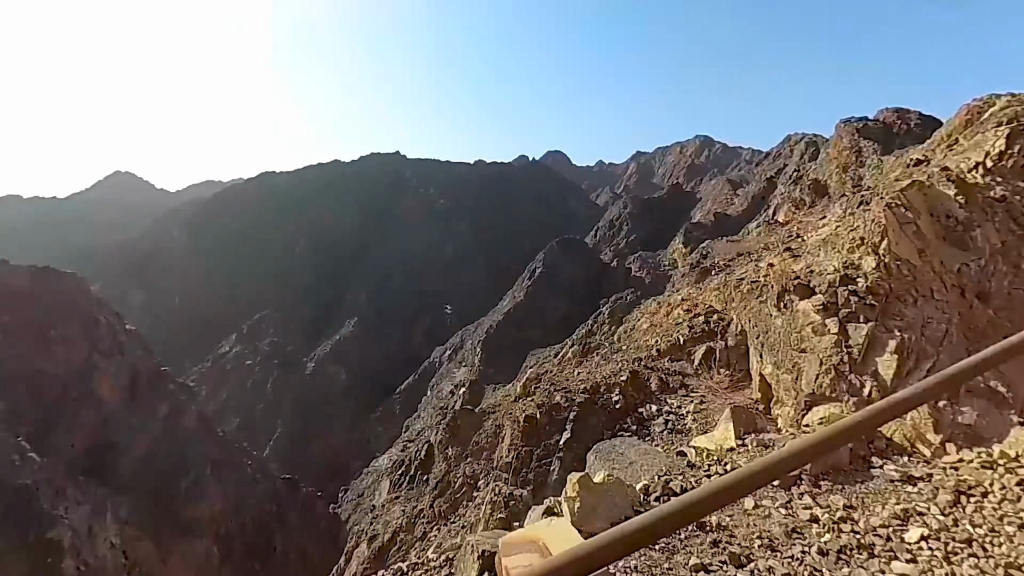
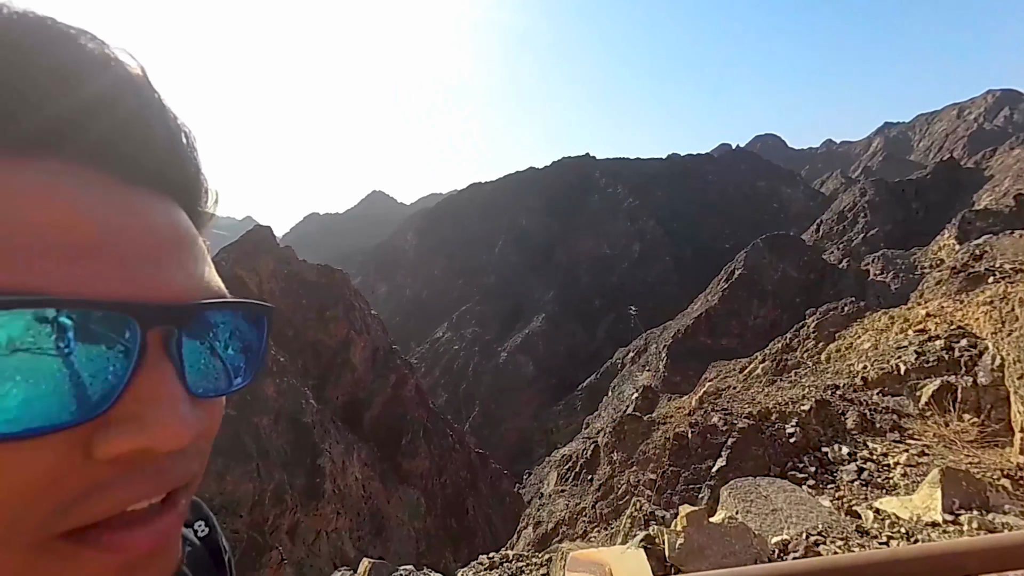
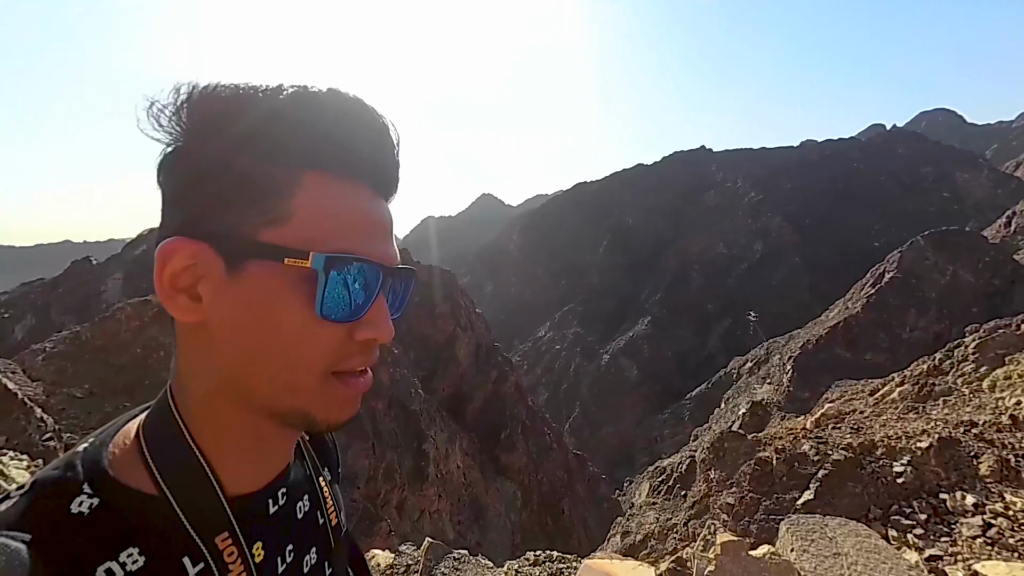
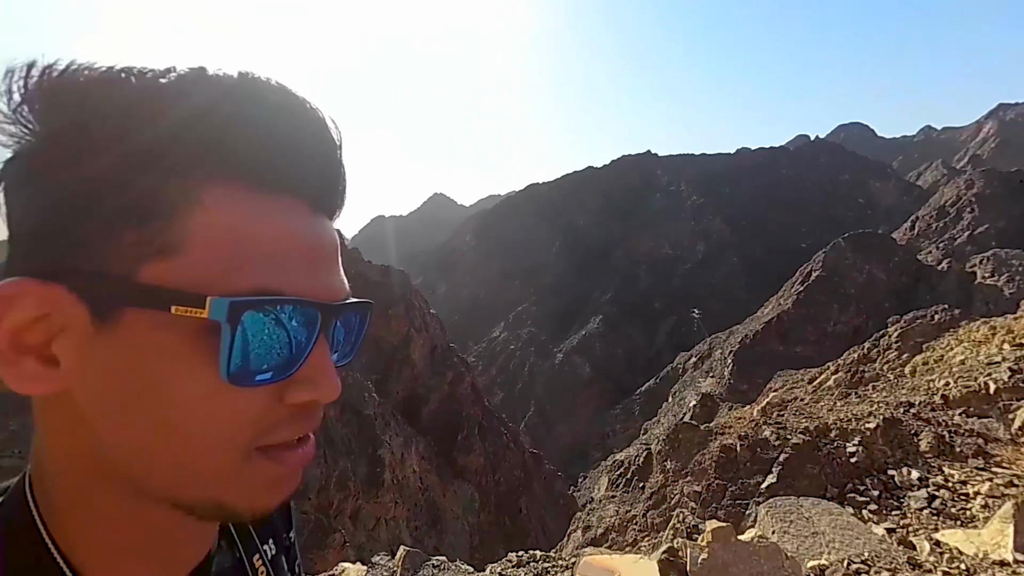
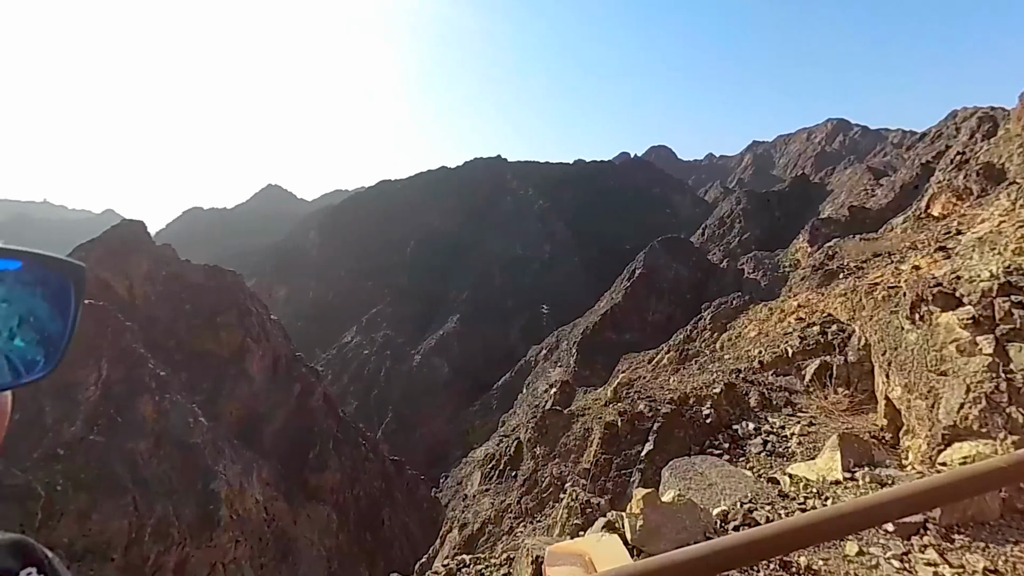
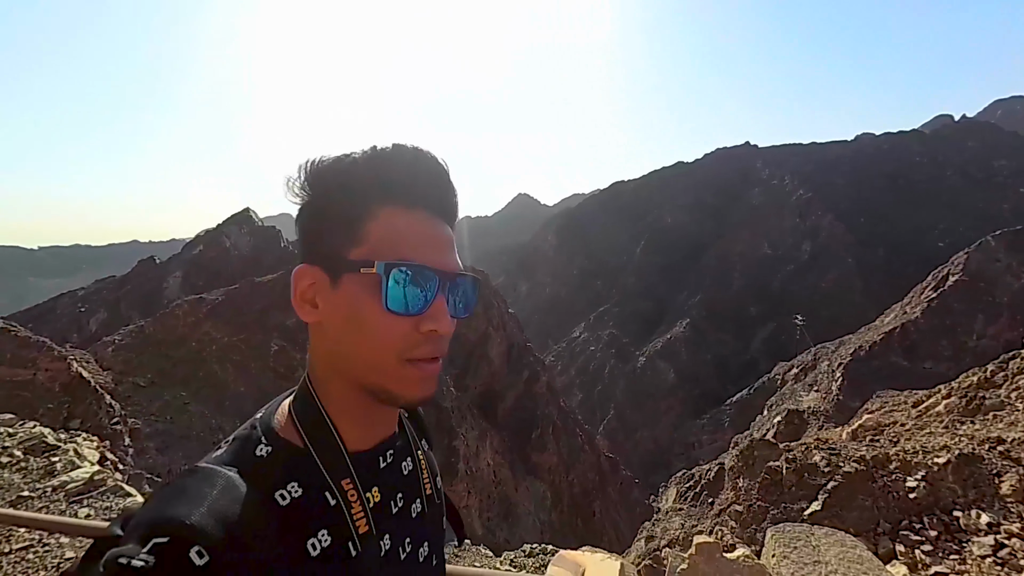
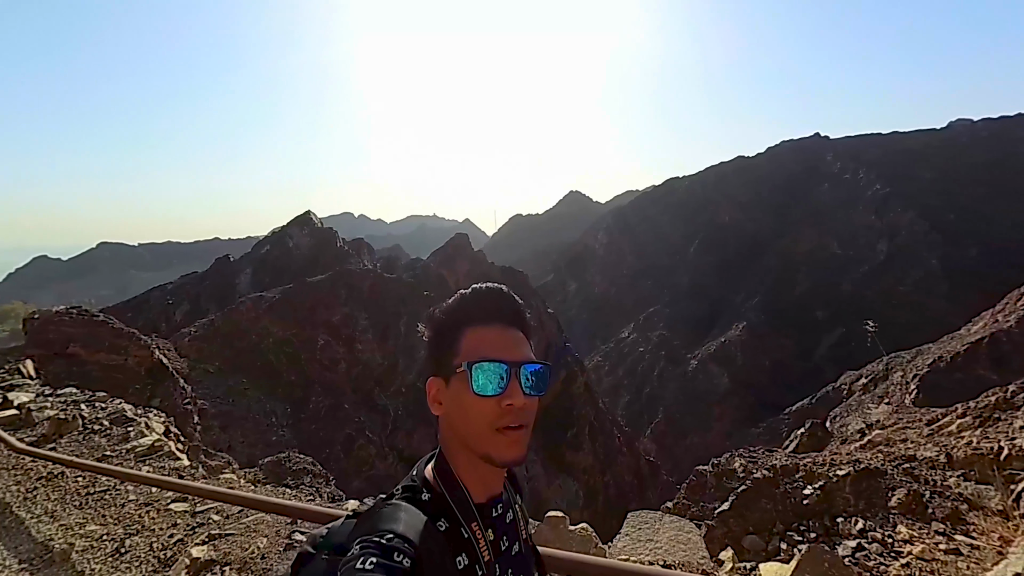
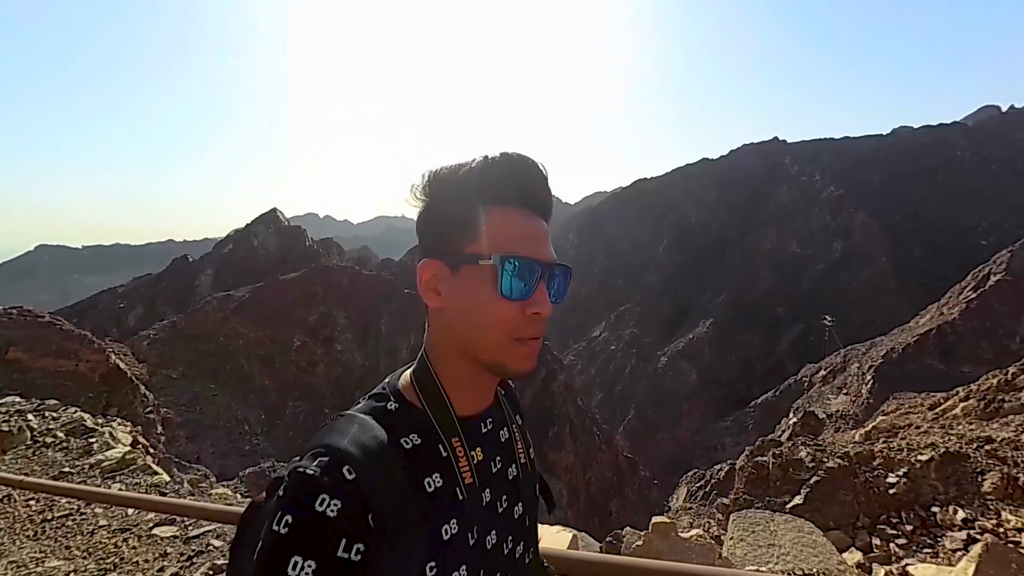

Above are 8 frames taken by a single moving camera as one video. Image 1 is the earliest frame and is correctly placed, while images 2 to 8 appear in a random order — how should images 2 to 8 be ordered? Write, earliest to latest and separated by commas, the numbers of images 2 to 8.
5, 2, 4, 3, 6, 8, 7
